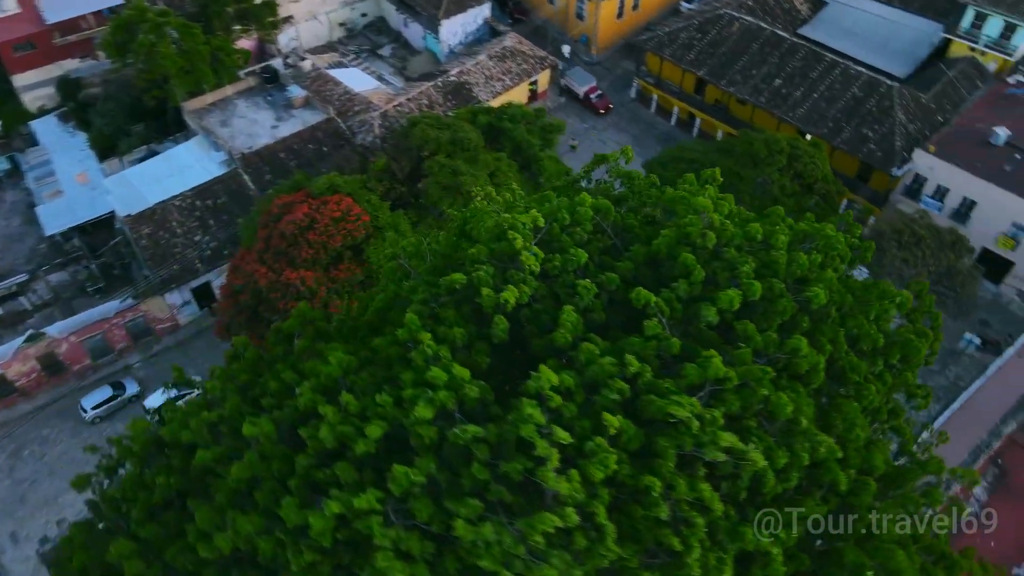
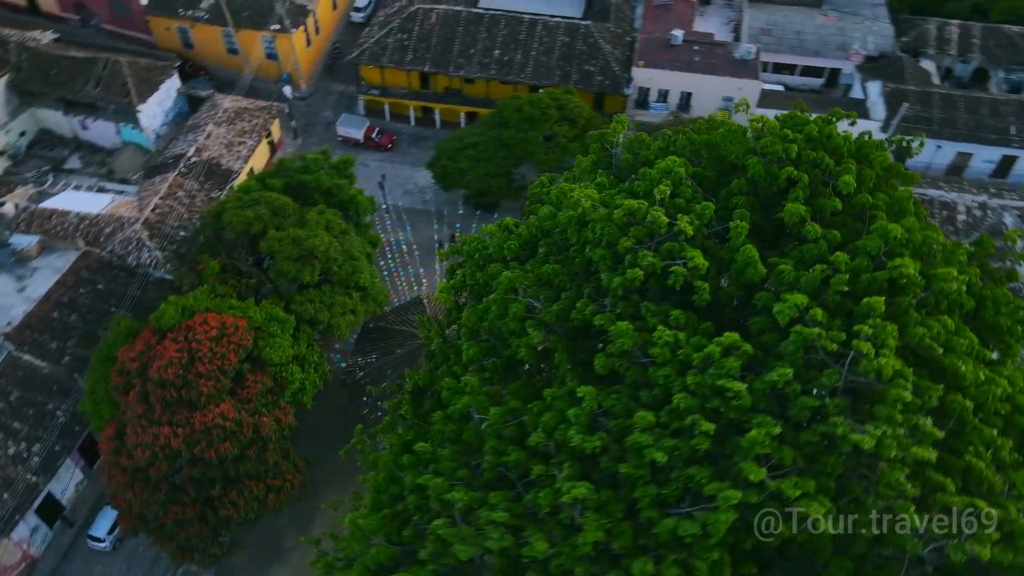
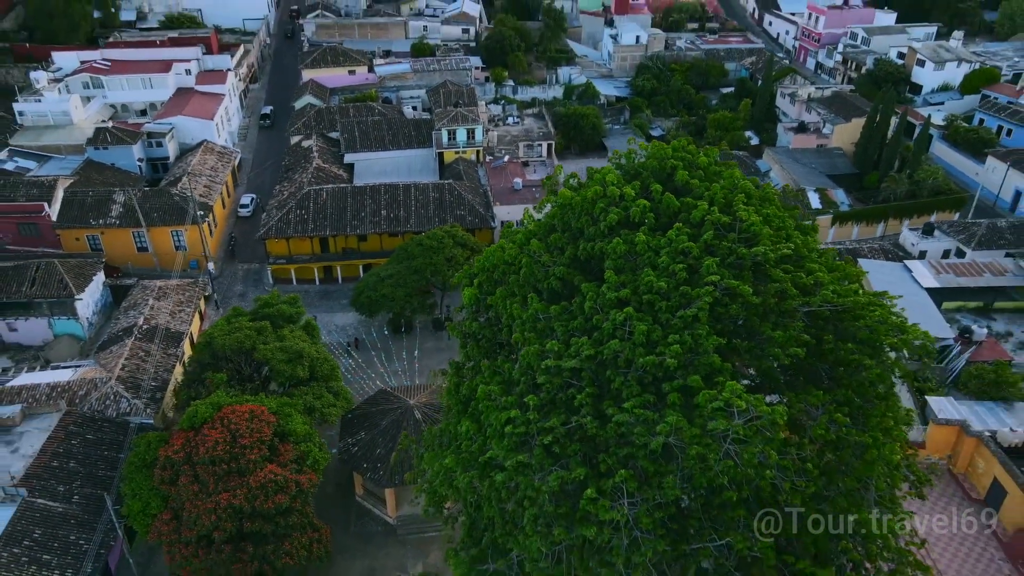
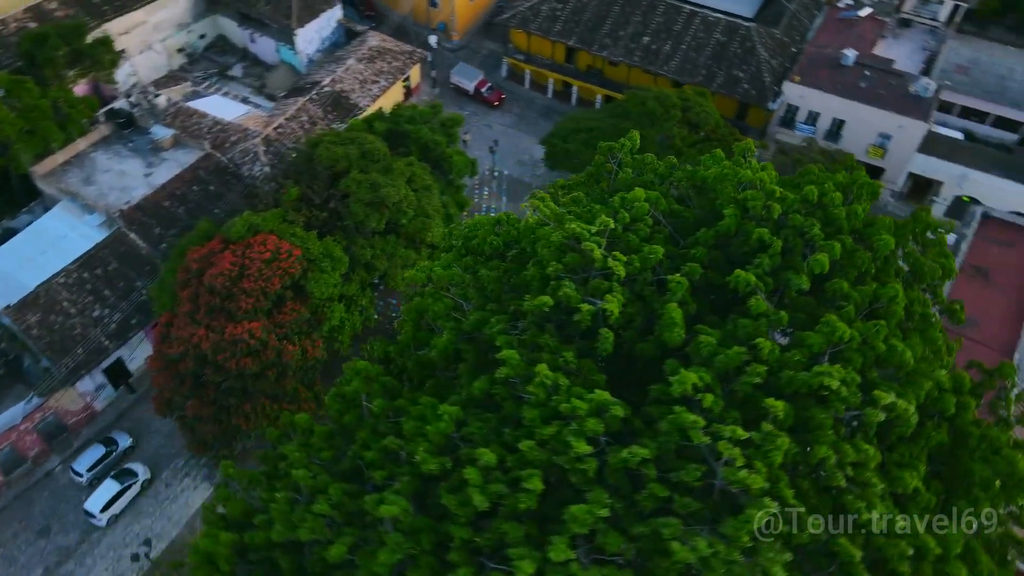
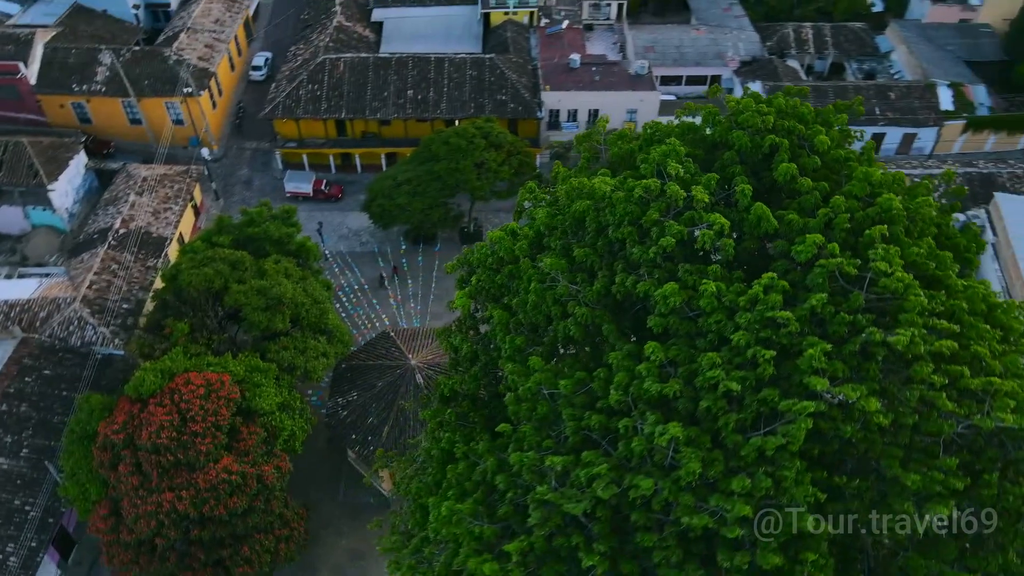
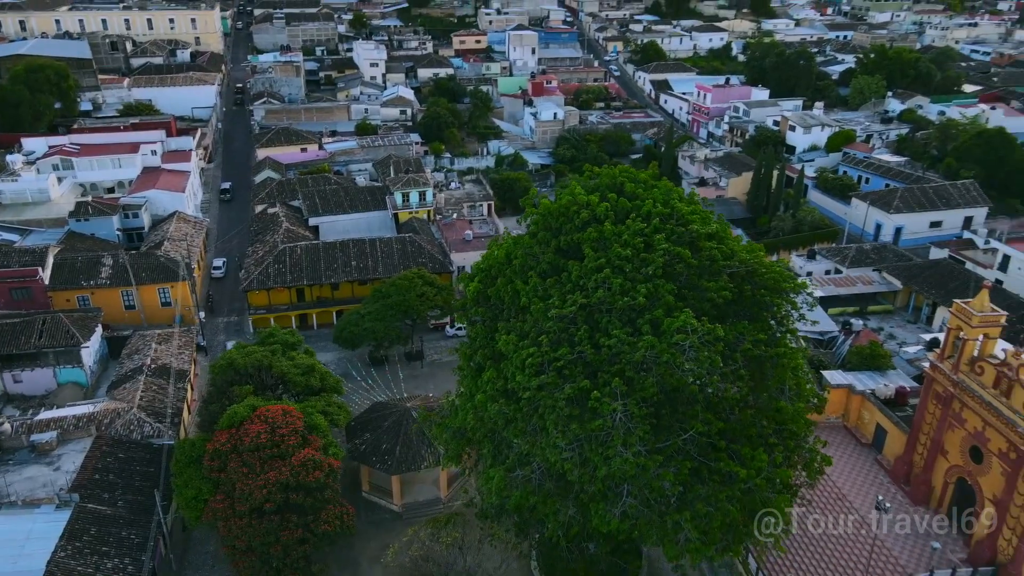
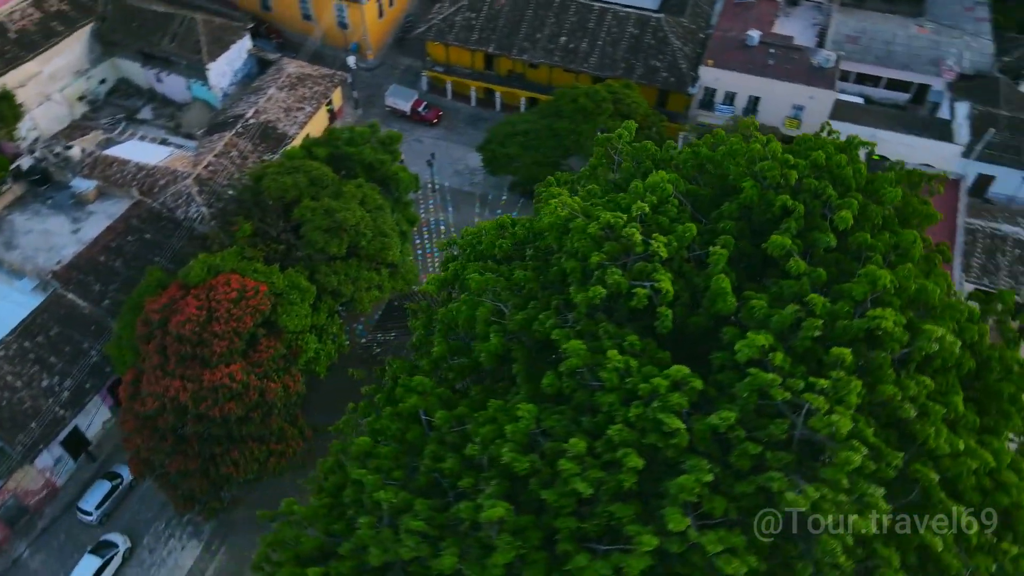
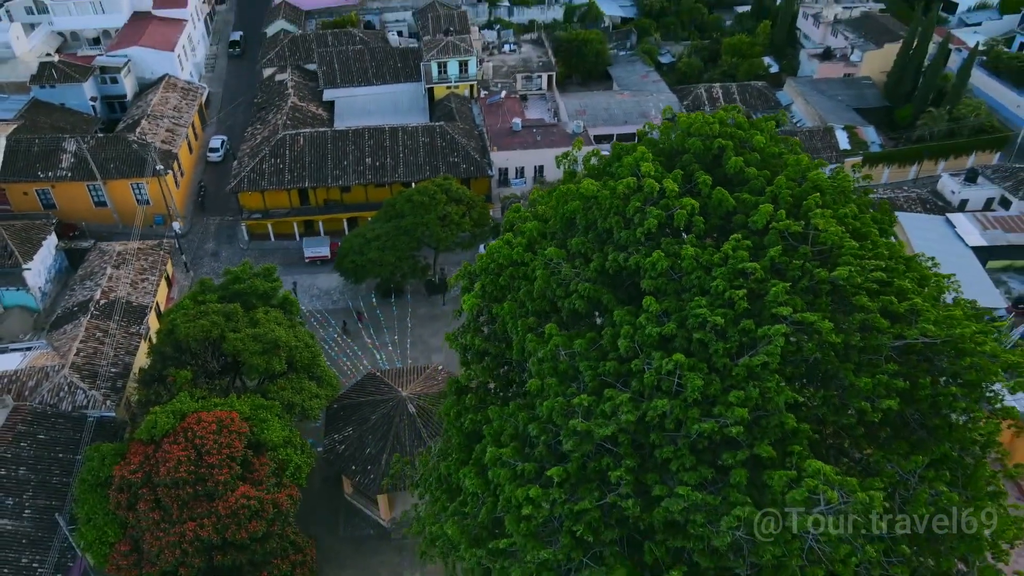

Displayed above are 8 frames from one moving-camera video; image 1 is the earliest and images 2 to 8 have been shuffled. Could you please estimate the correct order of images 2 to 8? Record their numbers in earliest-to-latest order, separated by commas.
4, 7, 2, 5, 8, 3, 6
